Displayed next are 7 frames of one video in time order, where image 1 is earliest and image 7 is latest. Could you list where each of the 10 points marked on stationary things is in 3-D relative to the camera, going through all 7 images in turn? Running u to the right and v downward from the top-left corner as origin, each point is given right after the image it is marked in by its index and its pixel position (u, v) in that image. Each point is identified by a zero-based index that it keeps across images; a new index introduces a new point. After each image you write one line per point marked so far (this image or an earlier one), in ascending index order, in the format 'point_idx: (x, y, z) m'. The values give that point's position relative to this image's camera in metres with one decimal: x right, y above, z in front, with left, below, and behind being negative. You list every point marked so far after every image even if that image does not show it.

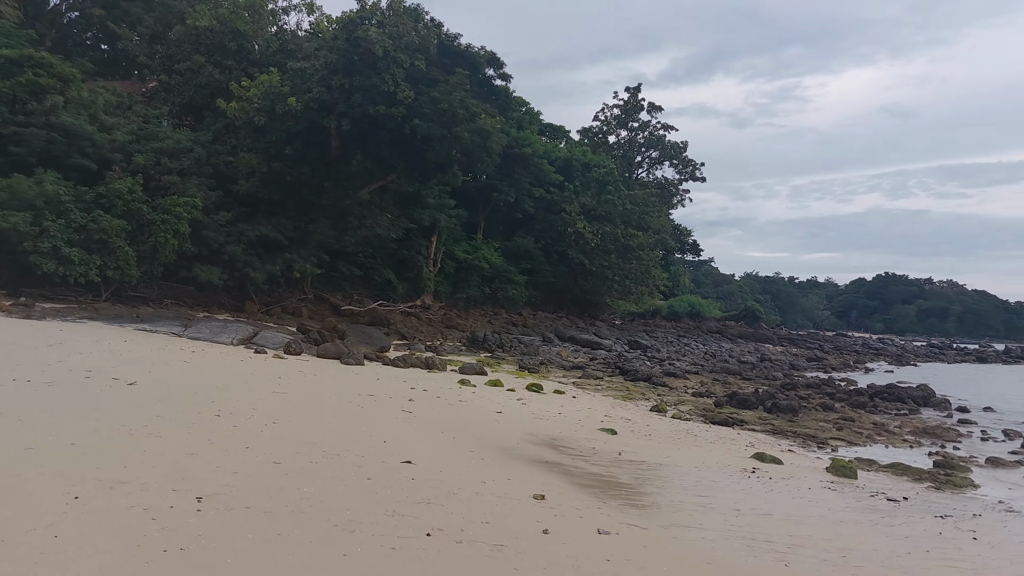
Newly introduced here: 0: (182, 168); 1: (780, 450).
0: (-7.7, +2.8, +18.8) m
1: (+2.6, -1.6, +7.7) m
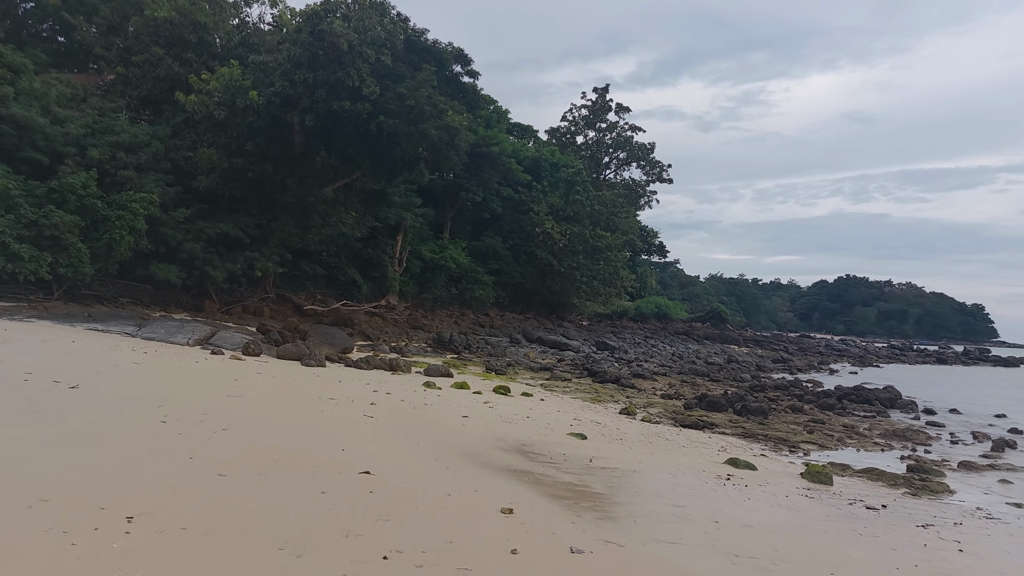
0: (-8.4, +2.8, +18.2) m
1: (+2.3, -1.6, +7.5) m
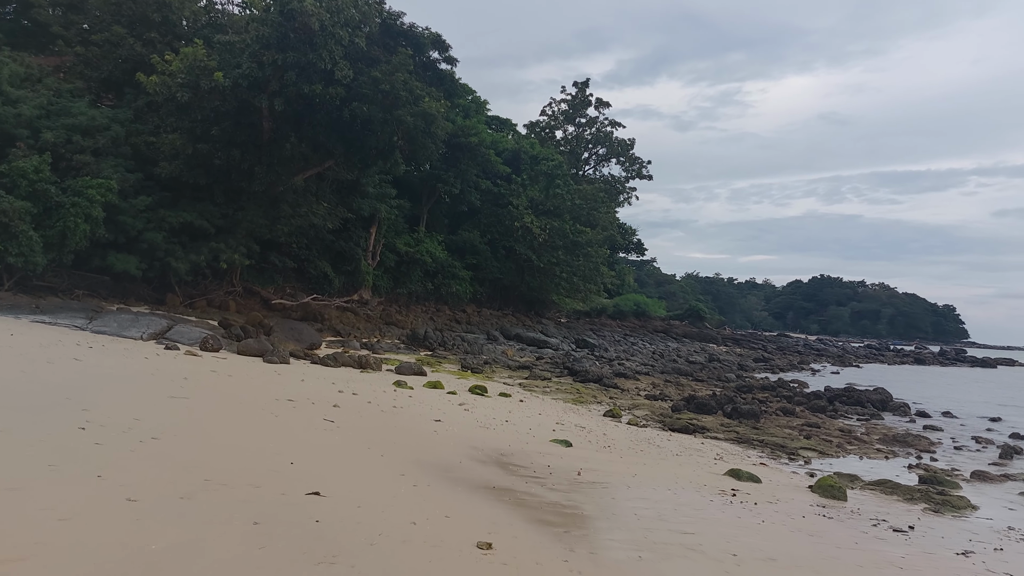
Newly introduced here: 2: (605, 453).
0: (-8.9, +3.0, +17.3) m
1: (+2.1, -1.5, +6.9) m
2: (+0.7, -1.3, +6.2) m
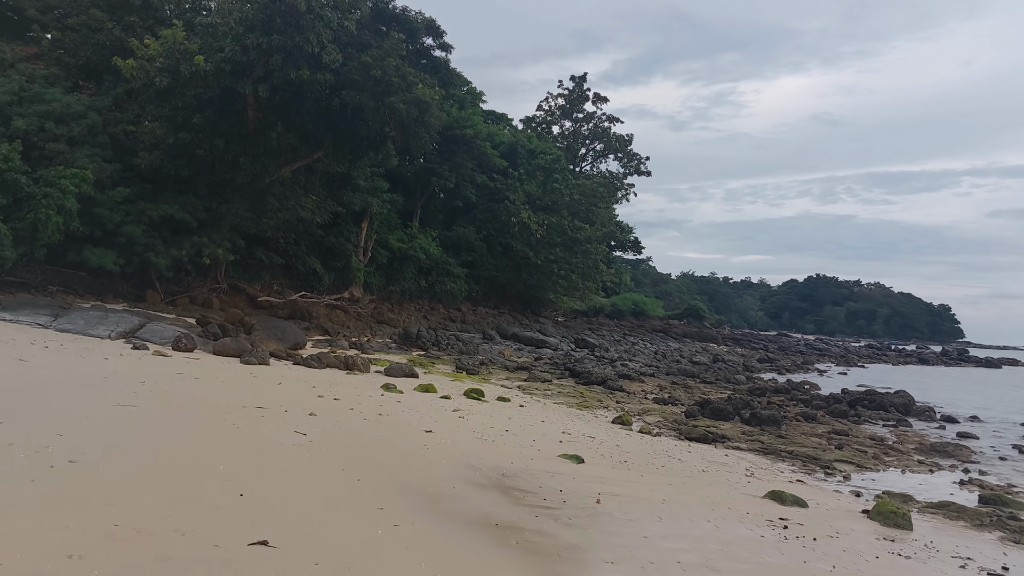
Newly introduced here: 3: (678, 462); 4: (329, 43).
0: (-8.9, +3.1, +16.4) m
1: (+2.1, -1.4, +6.1) m
2: (+0.7, -1.2, +5.4) m
3: (+1.3, -1.3, +6.2) m
4: (-3.7, +5.0, +16.4) m
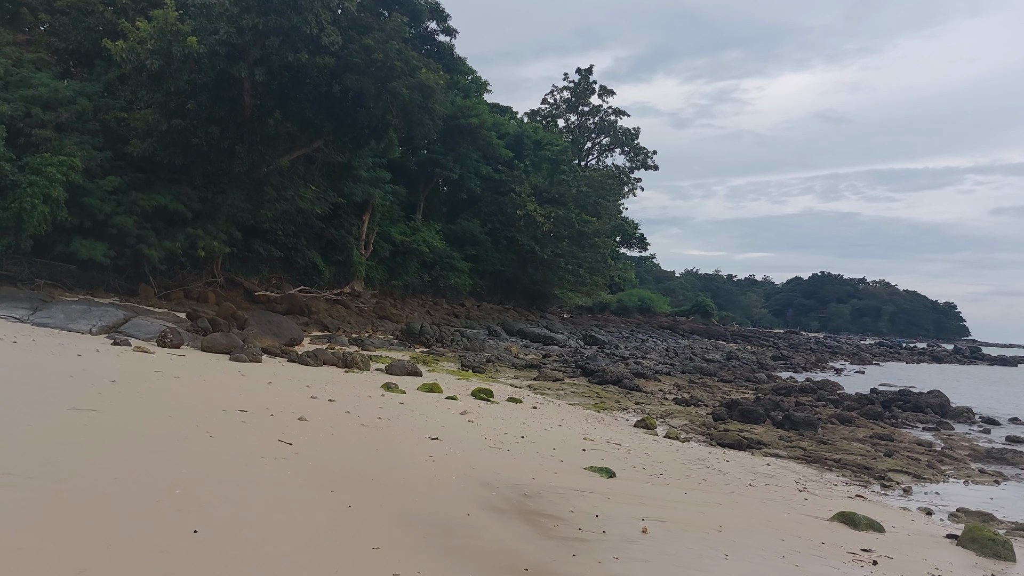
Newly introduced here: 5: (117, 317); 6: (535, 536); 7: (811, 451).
0: (-8.8, +3.2, +15.6) m
1: (+2.2, -1.4, +5.3) m
2: (+0.9, -1.1, +4.6) m
3: (+1.4, -1.3, +5.4) m
4: (-3.5, +5.1, +15.6) m
5: (-5.3, -0.4, +10.7) m
6: (+0.1, -1.0, +3.2) m
7: (+2.6, -1.4, +7.1) m
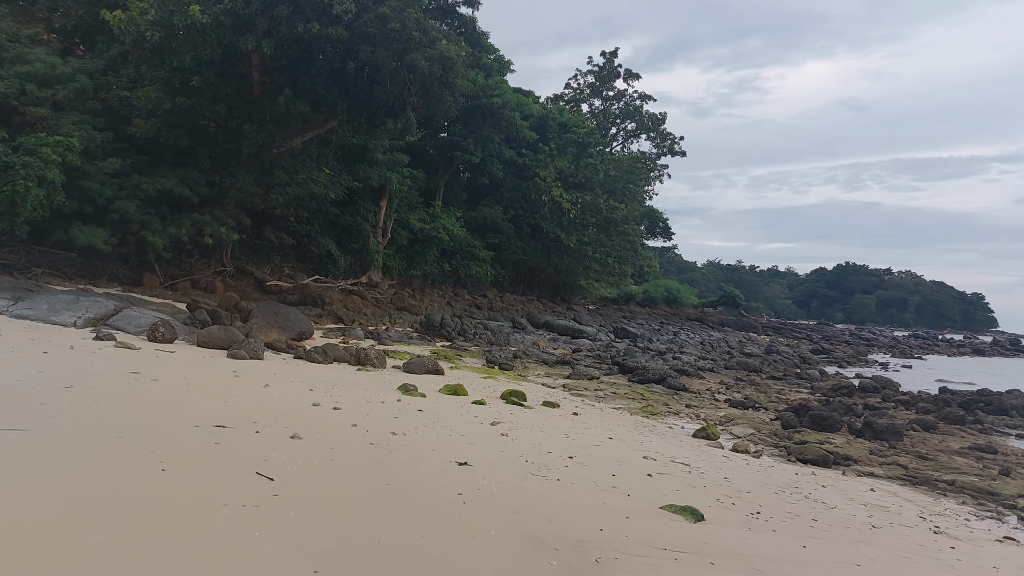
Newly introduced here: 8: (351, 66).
0: (-8.3, +3.4, +14.6) m
1: (+2.4, -1.3, +4.1) m
2: (+1.1, -1.0, +3.4) m
3: (+1.6, -1.2, +4.2) m
4: (-3.0, +5.3, +14.5) m
5: (-4.9, -0.2, +9.7) m
6: (+0.3, -0.9, +2.0) m
7: (+2.9, -1.3, +5.9) m
8: (-3.1, +4.3, +15.6) m
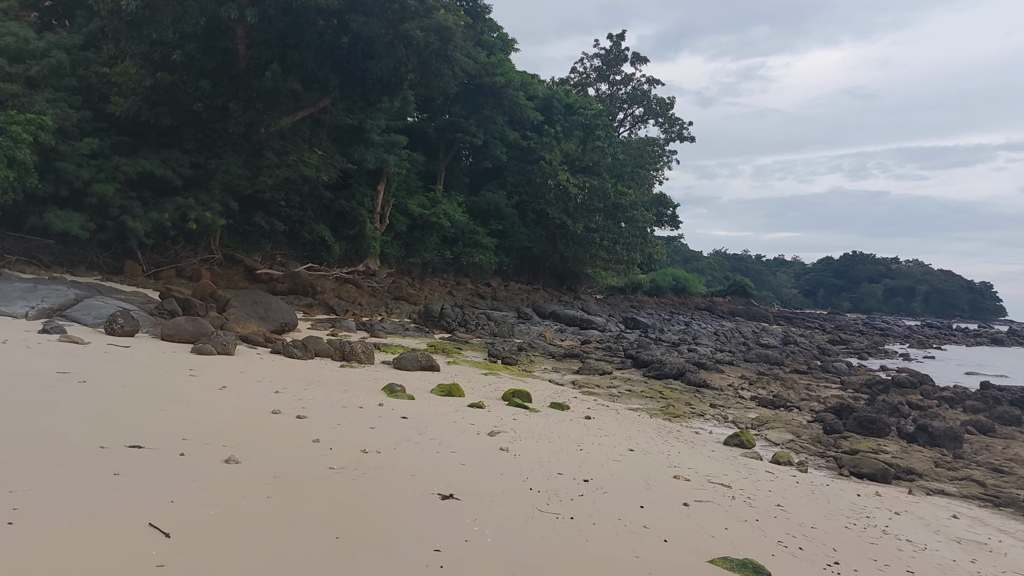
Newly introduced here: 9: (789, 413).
0: (-8.2, +3.6, +13.7) m
1: (+2.4, -1.2, +3.2) m
2: (+1.1, -1.0, +2.5) m
3: (+1.7, -1.1, +3.3) m
4: (-3.0, +5.5, +13.5) m
5: (-4.8, -0.1, +8.7) m
6: (+0.3, -0.8, +1.1) m
7: (+2.9, -1.2, +5.0) m
8: (-3.1, +4.5, +14.6) m
9: (+2.6, -1.2, +7.5) m
